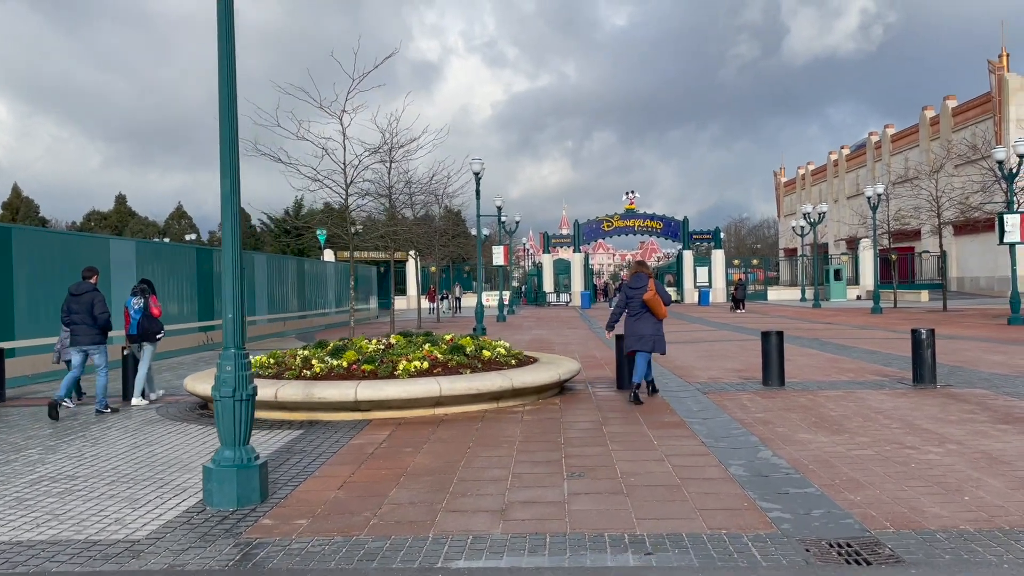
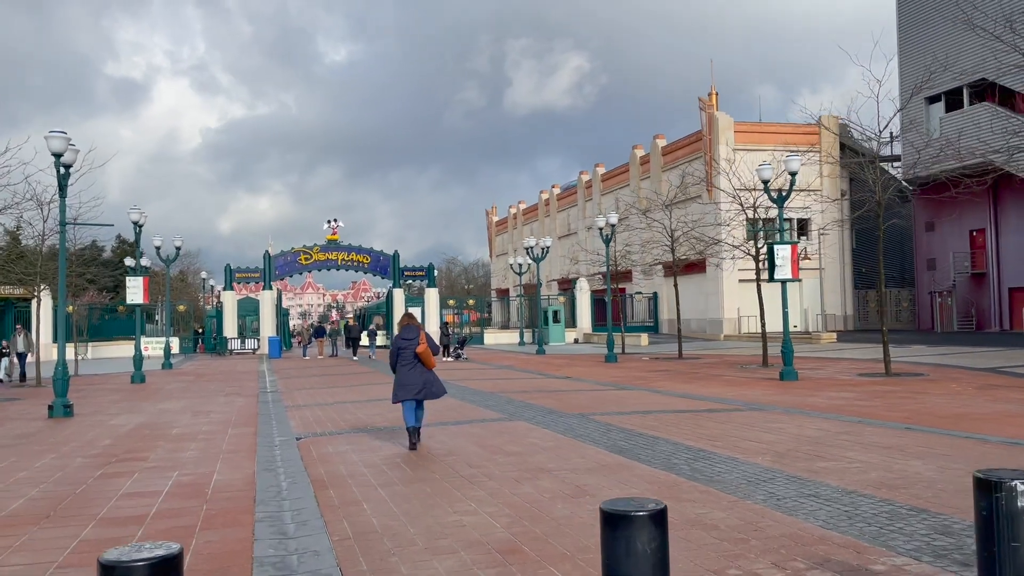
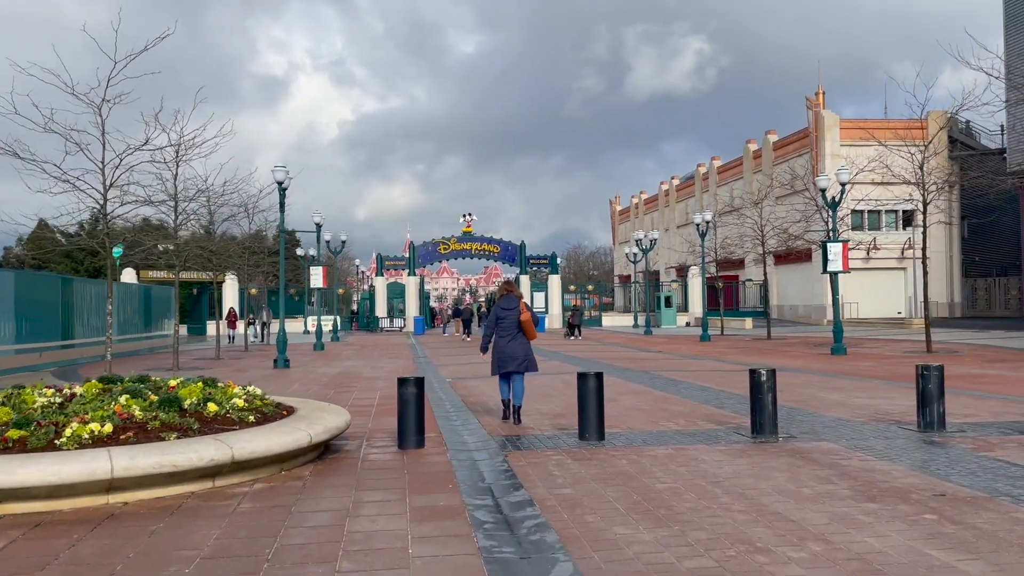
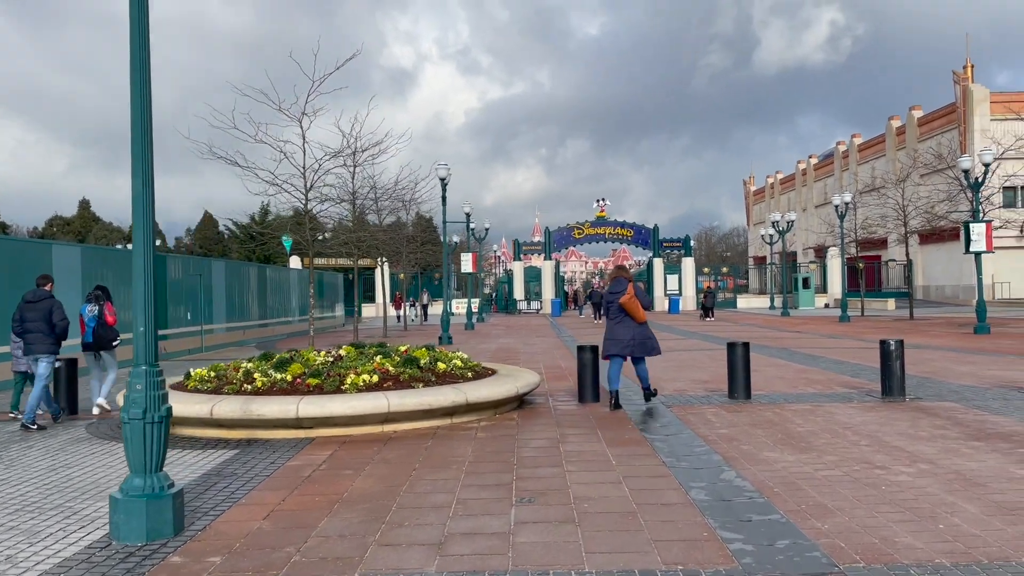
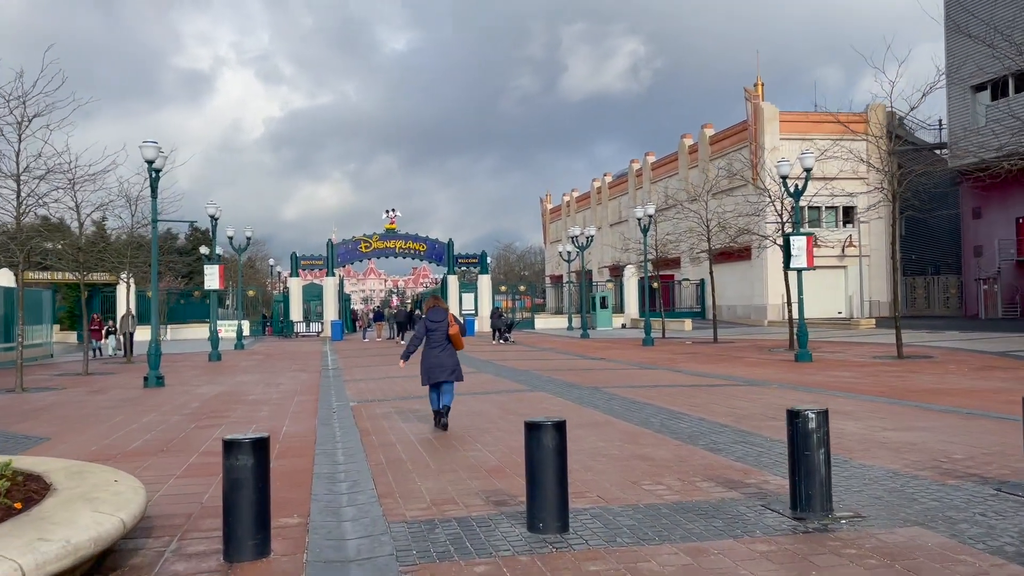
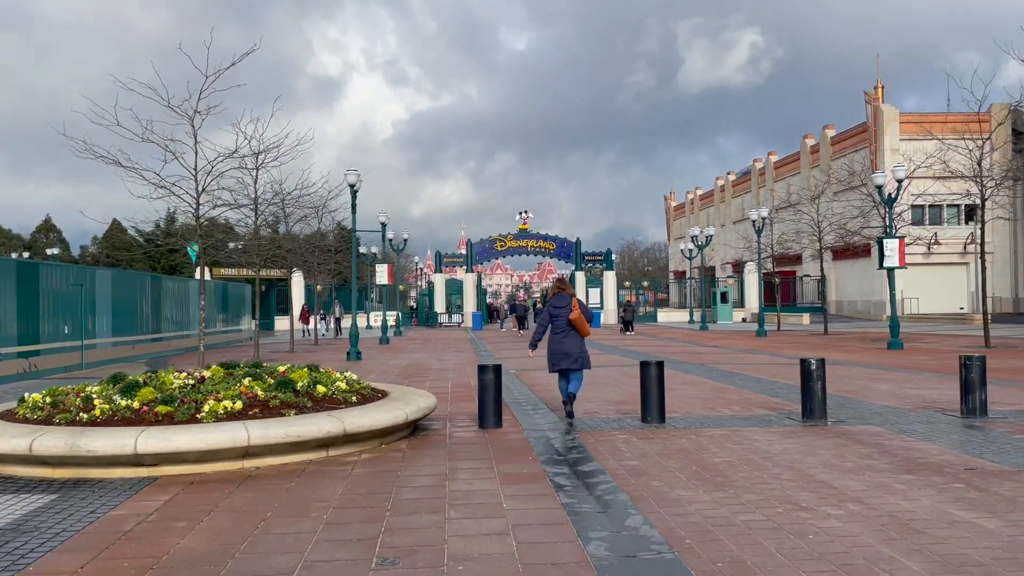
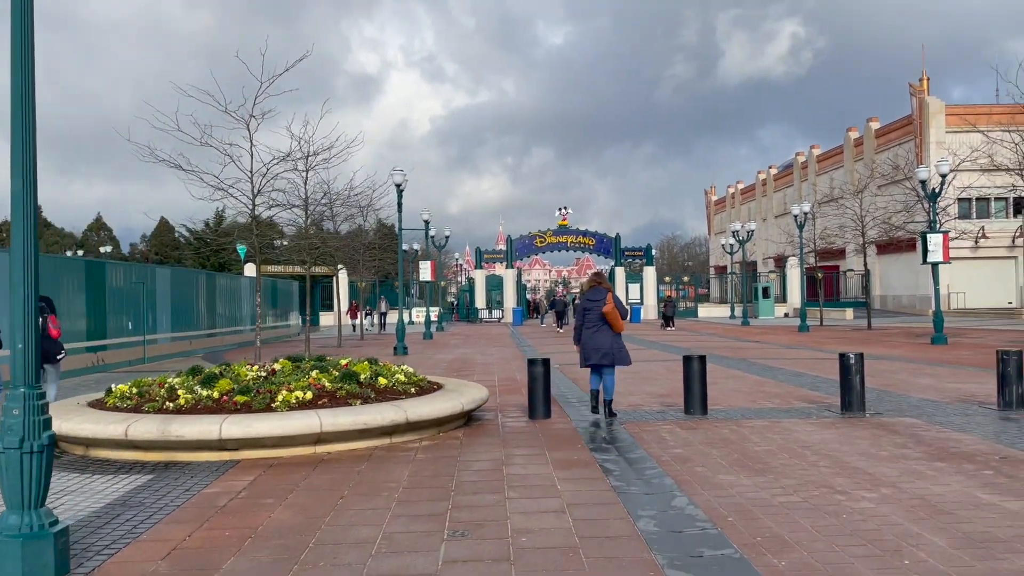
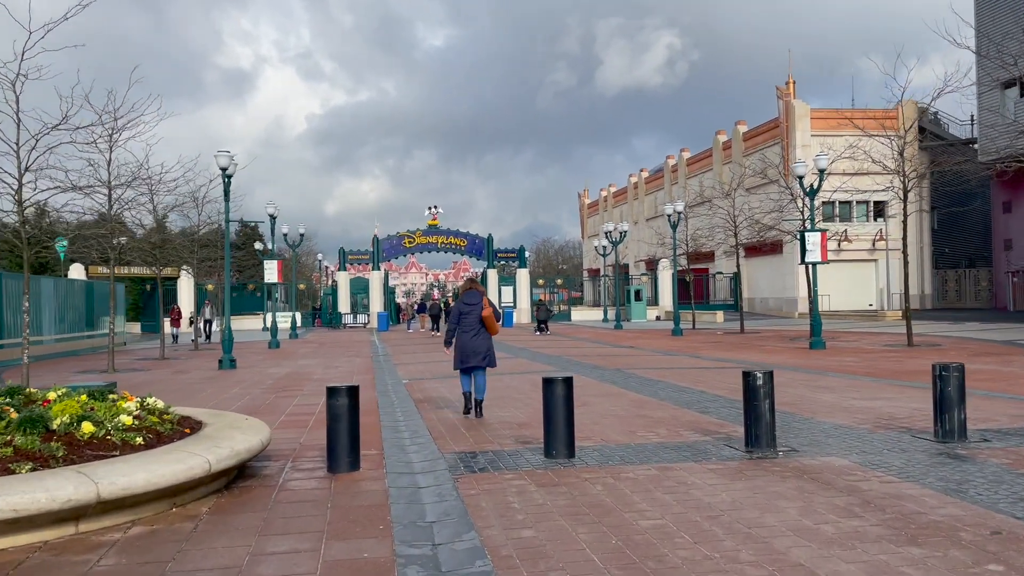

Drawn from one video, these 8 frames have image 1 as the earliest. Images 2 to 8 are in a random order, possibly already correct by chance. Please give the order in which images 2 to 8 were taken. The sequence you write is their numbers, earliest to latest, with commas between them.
4, 7, 6, 3, 8, 5, 2
